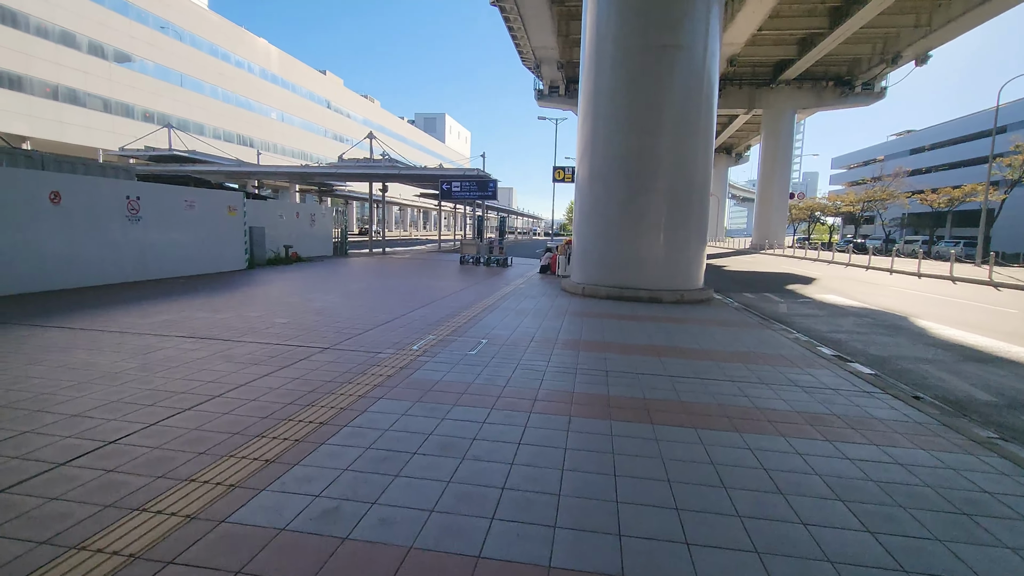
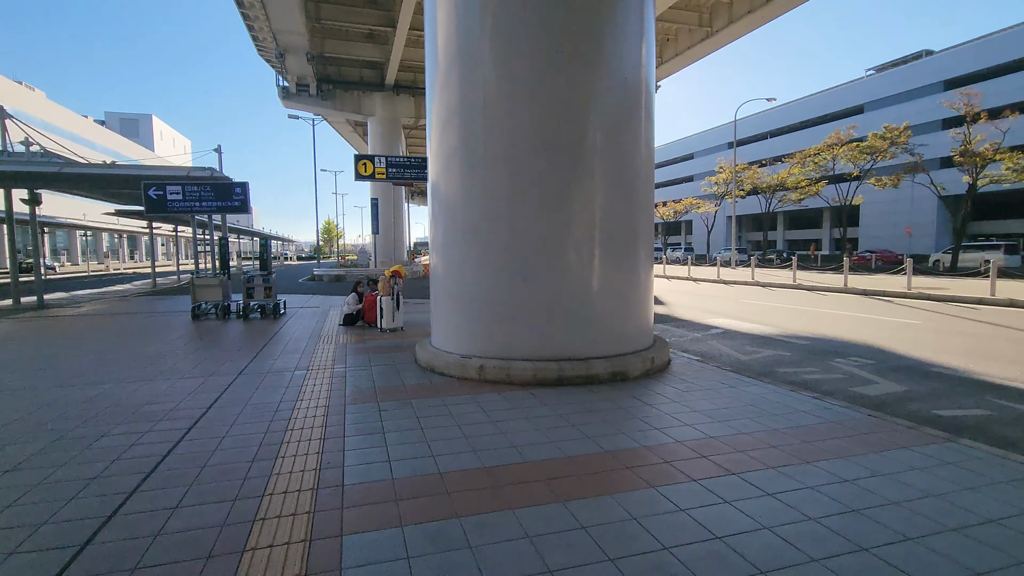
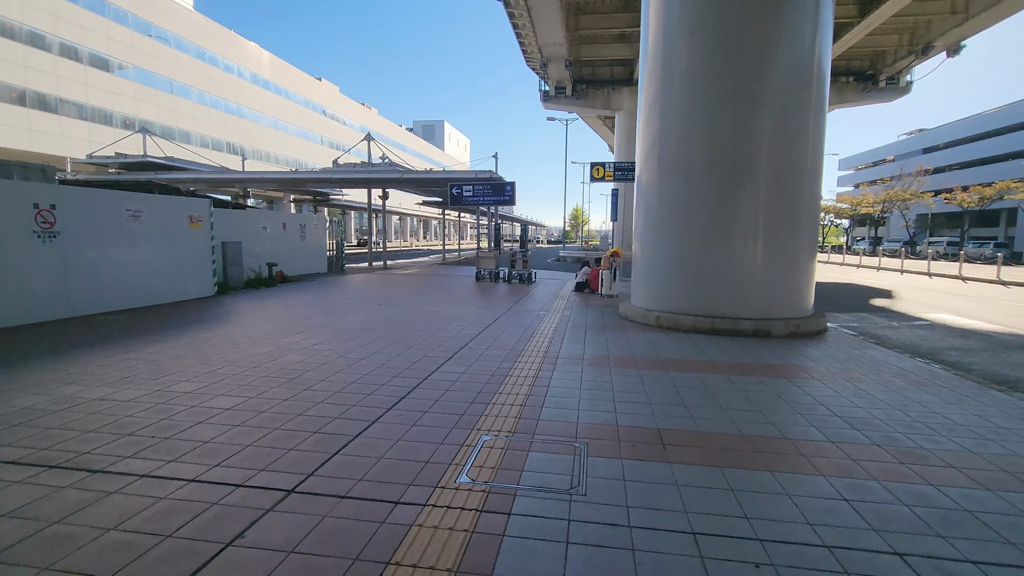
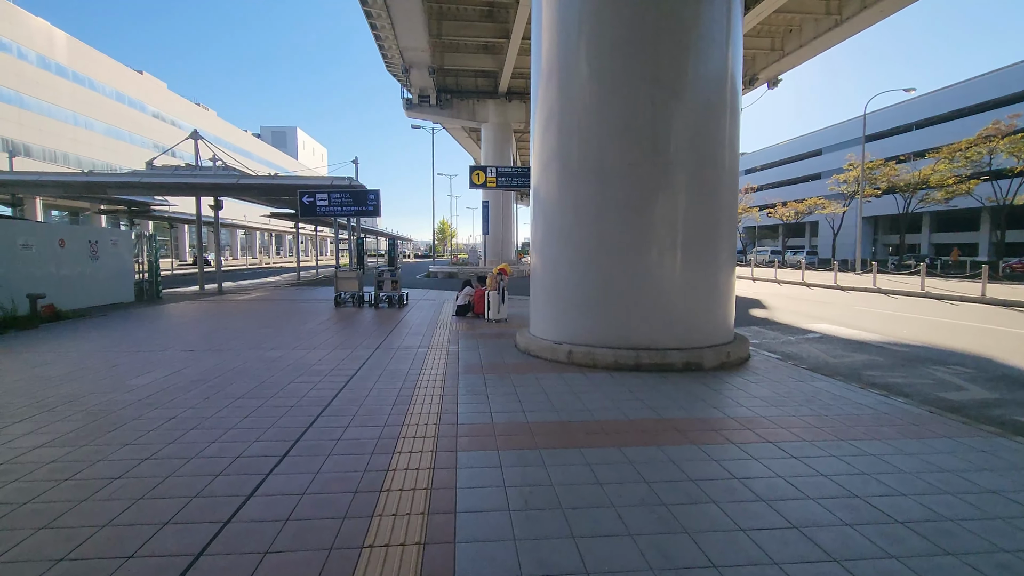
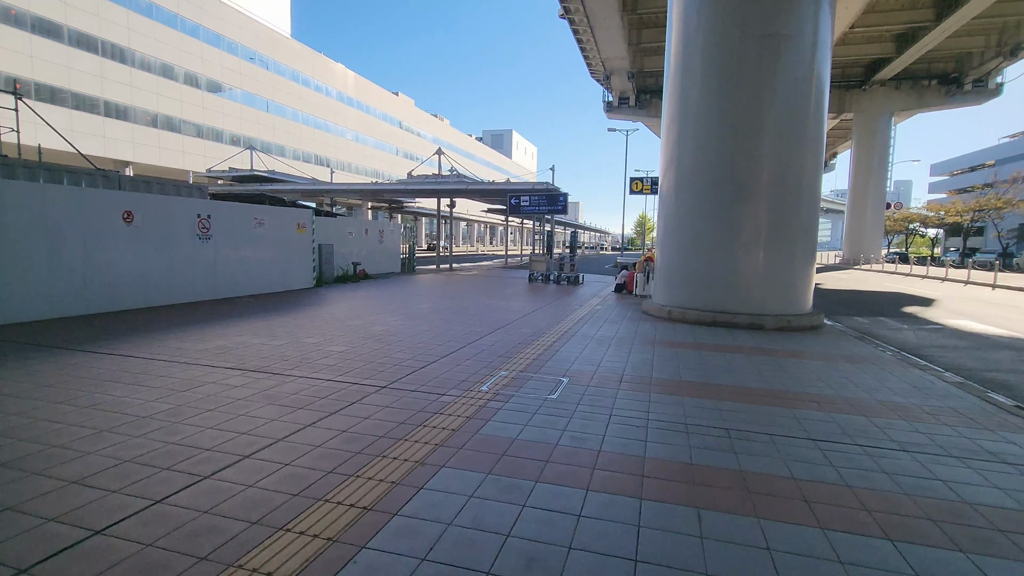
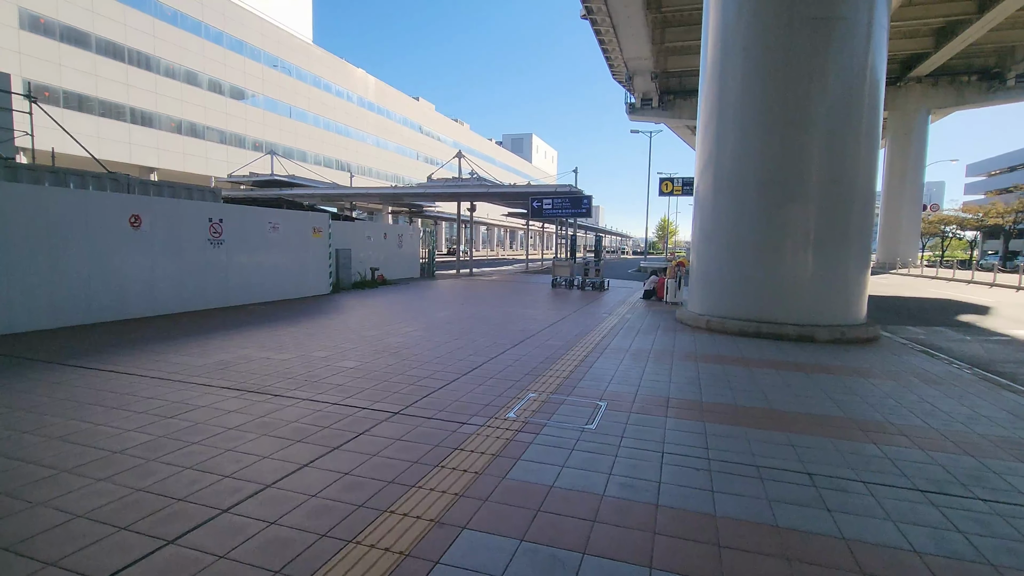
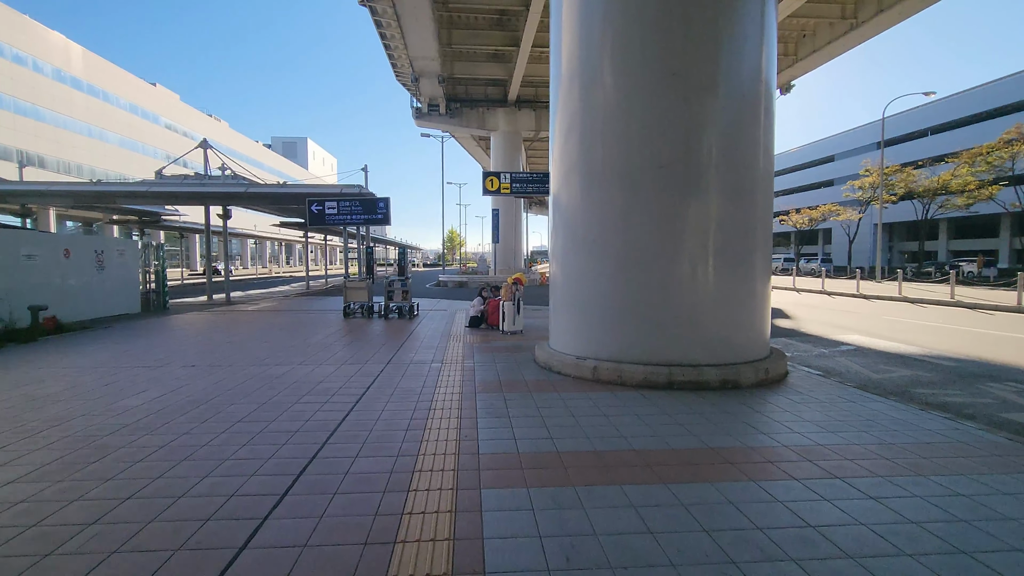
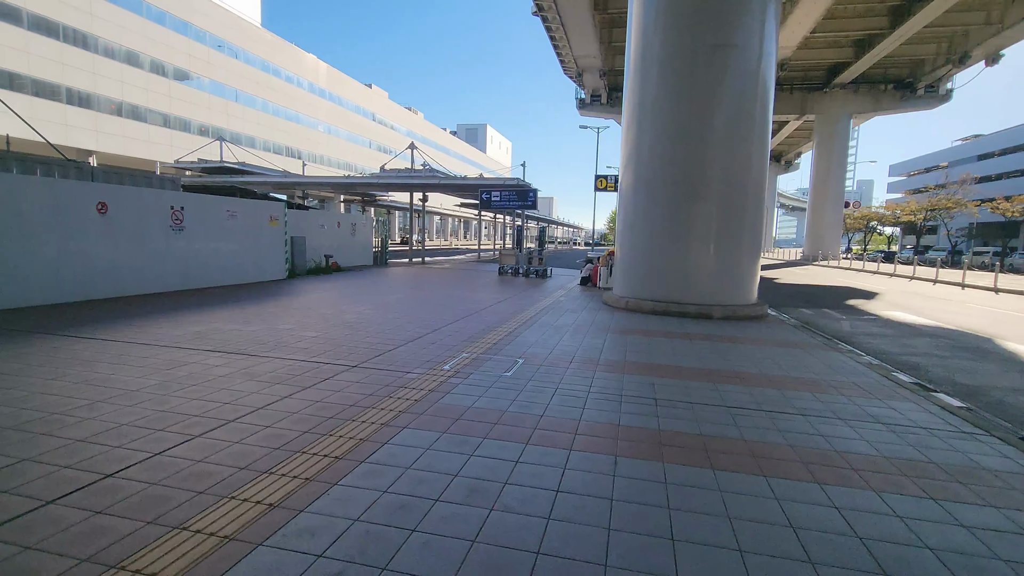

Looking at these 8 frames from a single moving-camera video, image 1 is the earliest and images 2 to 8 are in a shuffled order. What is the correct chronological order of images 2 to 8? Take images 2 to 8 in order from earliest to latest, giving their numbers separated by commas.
8, 5, 6, 3, 4, 7, 2
